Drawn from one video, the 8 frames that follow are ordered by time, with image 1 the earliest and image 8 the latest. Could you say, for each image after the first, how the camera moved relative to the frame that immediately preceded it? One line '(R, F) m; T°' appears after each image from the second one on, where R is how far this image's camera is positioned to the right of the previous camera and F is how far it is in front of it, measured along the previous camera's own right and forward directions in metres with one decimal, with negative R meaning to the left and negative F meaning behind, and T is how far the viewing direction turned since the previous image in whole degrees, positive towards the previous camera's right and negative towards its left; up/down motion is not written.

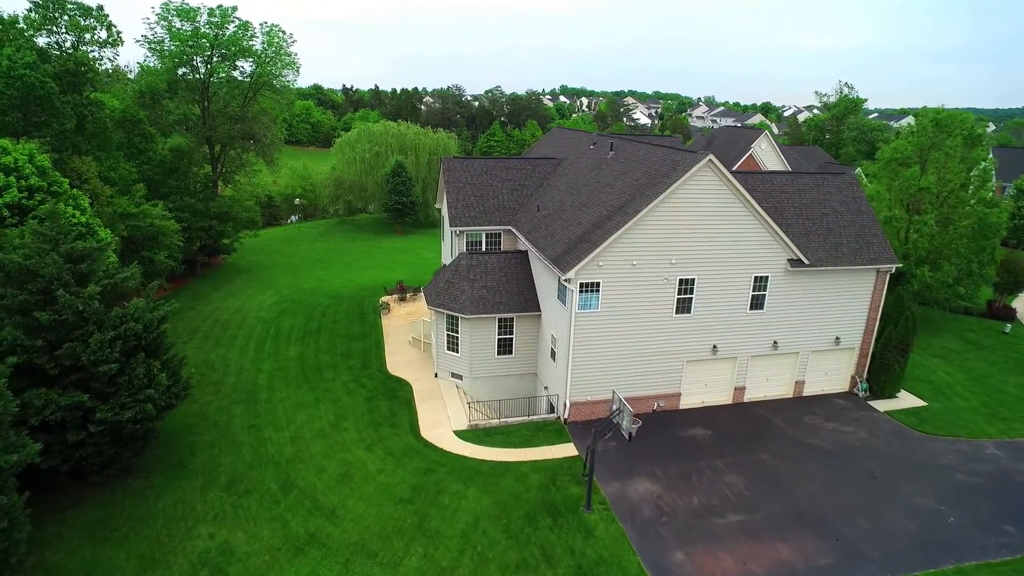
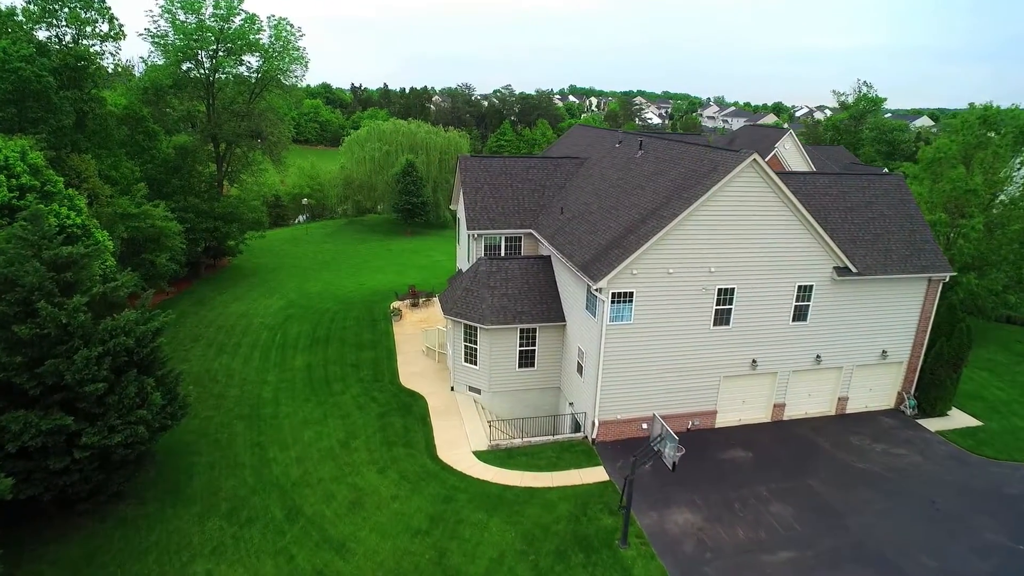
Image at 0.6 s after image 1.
(-0.4, +1.5) m; -1°
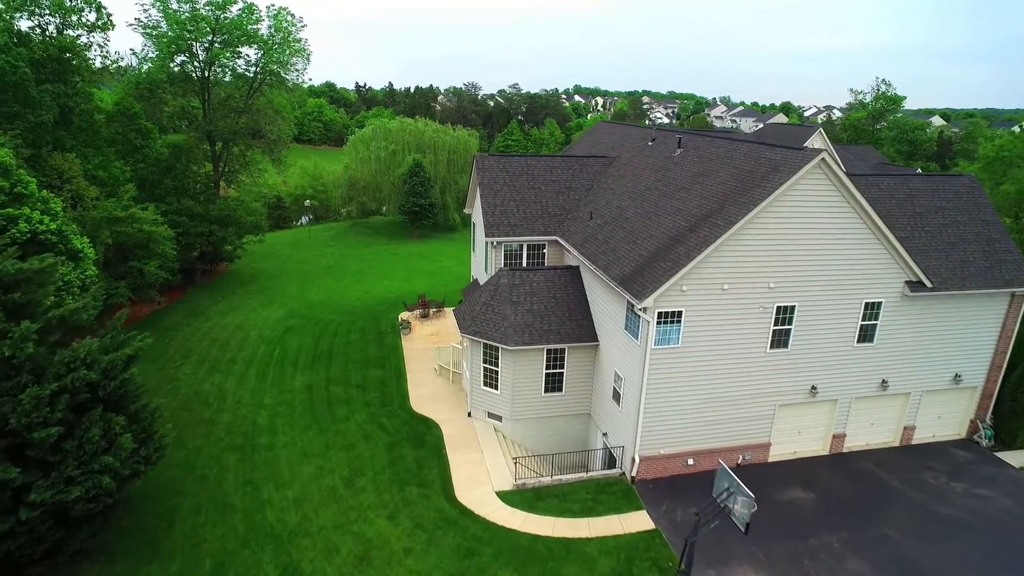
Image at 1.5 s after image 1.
(-0.5, +2.3) m; 0°
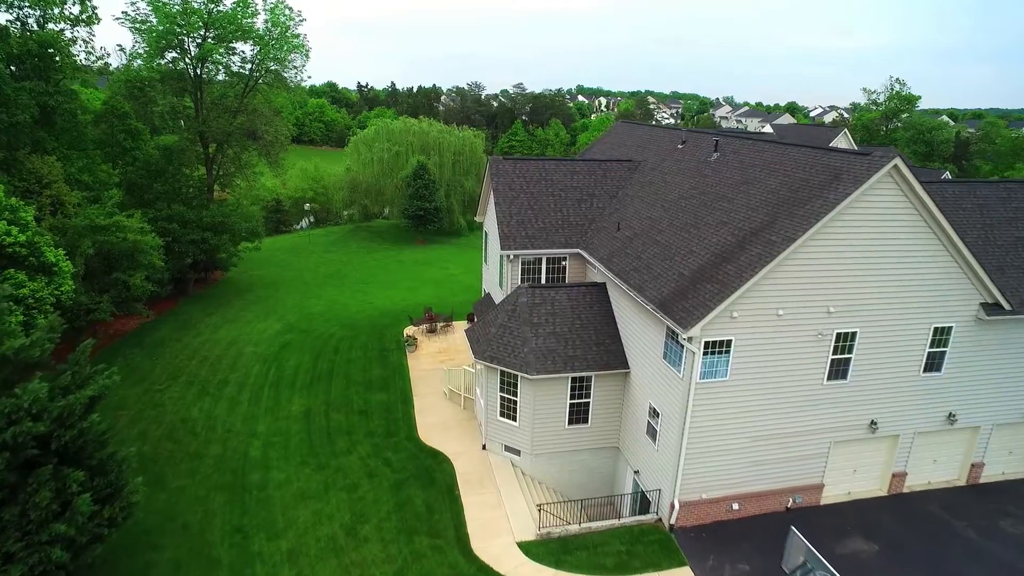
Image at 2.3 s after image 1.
(-0.4, +1.9) m; 0°
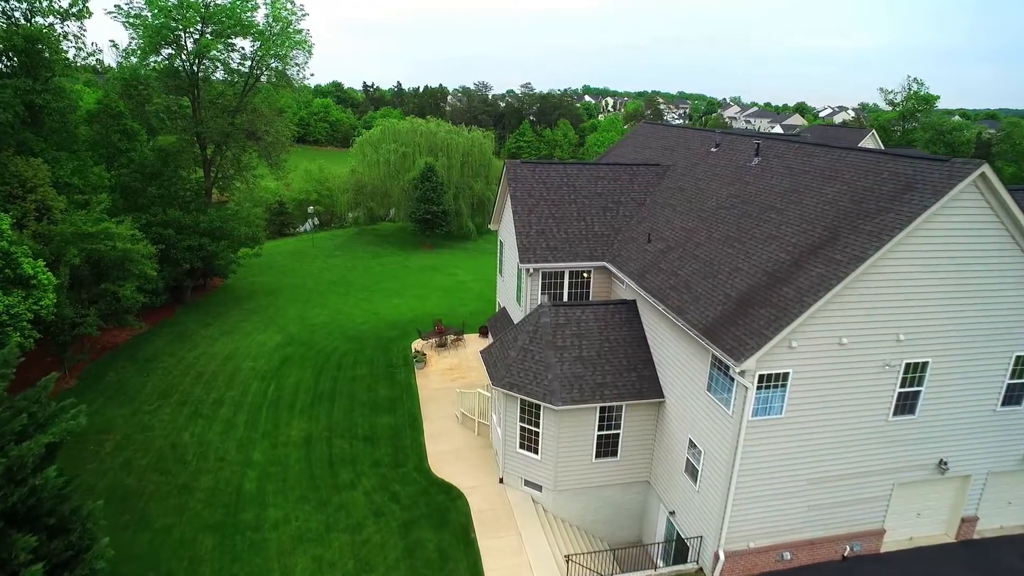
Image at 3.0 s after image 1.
(-0.3, +1.6) m; 0°
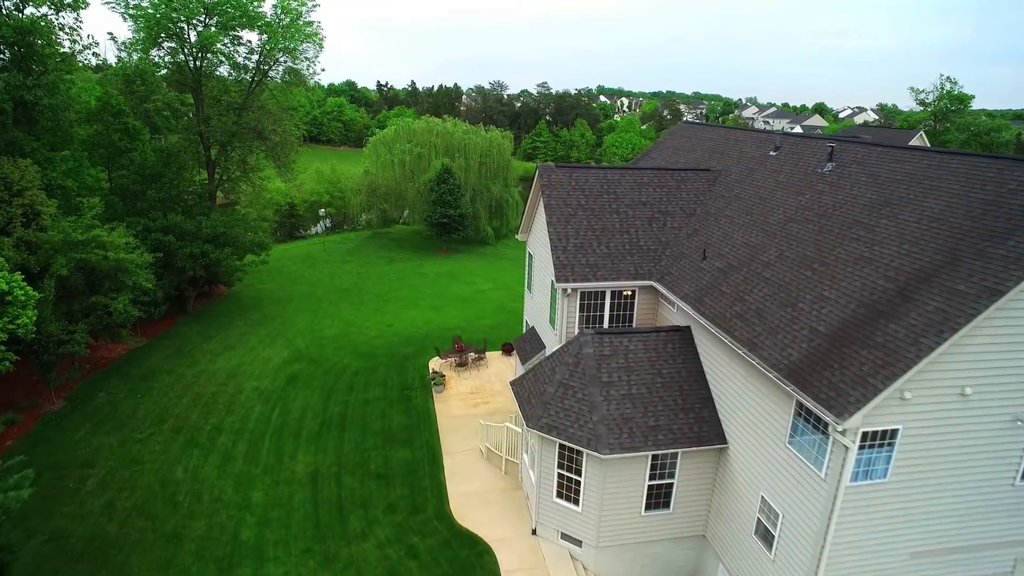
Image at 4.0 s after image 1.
(-0.5, +2.0) m; -1°
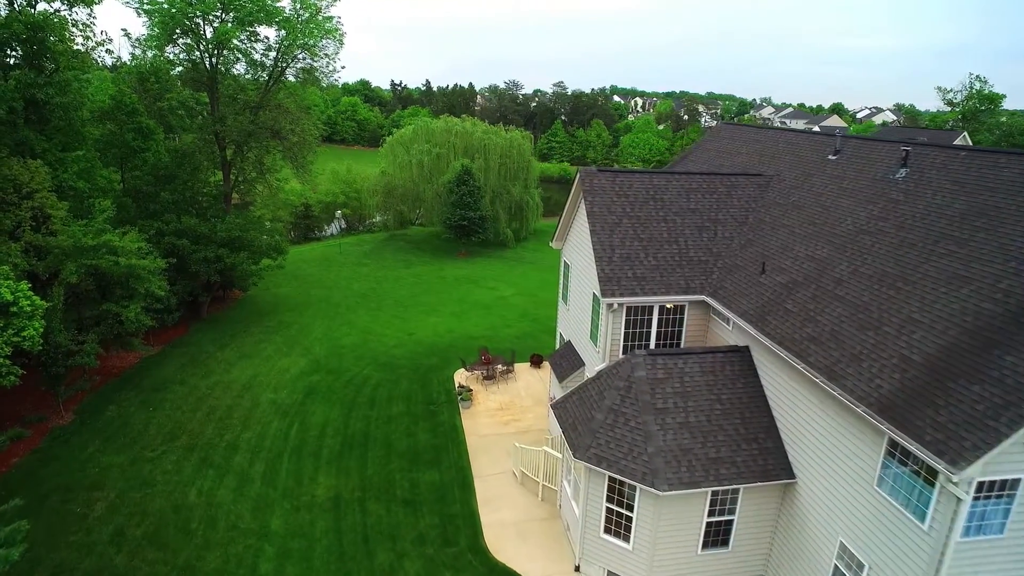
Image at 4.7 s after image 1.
(-0.5, +1.1) m; -1°
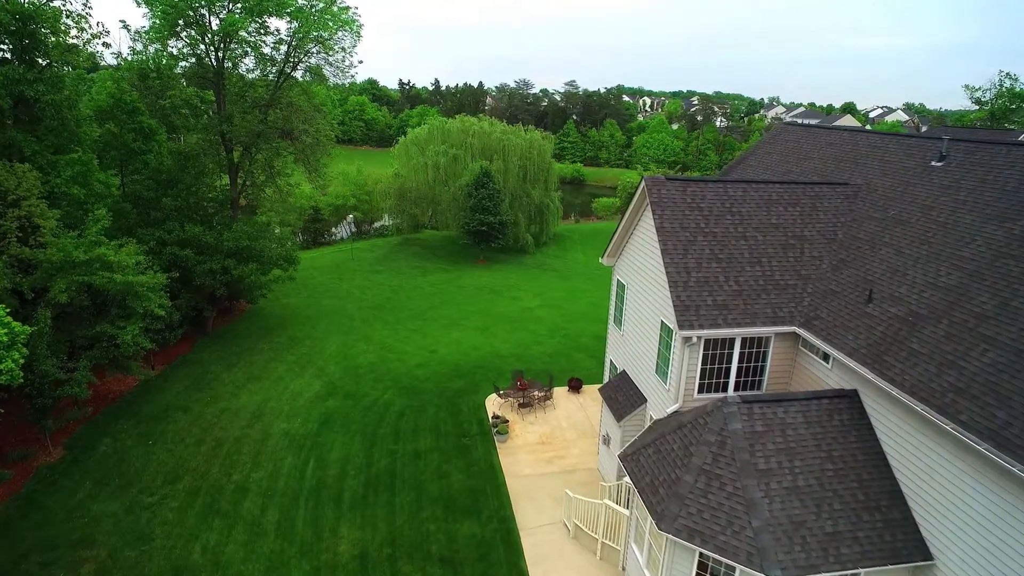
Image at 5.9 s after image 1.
(-0.9, +2.0) m; 0°
